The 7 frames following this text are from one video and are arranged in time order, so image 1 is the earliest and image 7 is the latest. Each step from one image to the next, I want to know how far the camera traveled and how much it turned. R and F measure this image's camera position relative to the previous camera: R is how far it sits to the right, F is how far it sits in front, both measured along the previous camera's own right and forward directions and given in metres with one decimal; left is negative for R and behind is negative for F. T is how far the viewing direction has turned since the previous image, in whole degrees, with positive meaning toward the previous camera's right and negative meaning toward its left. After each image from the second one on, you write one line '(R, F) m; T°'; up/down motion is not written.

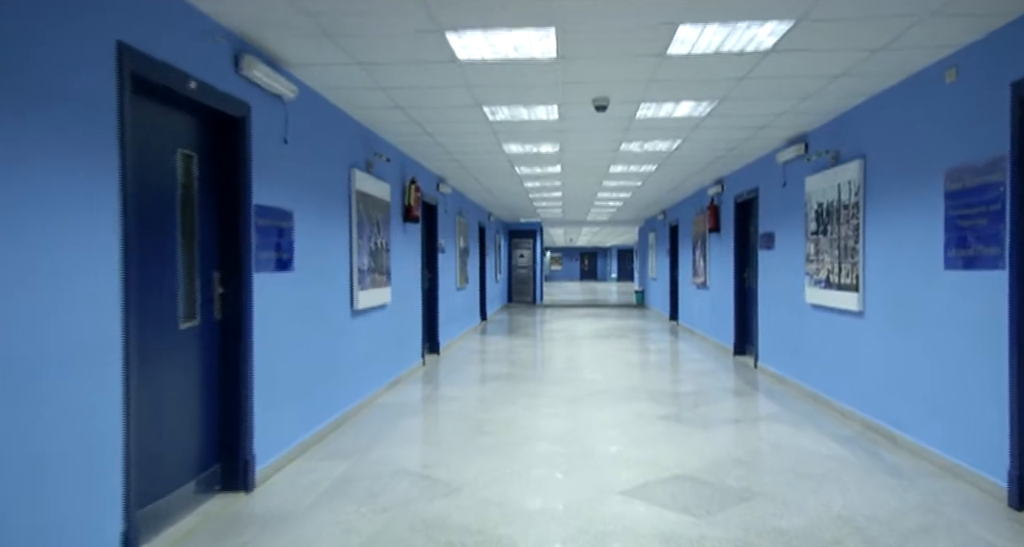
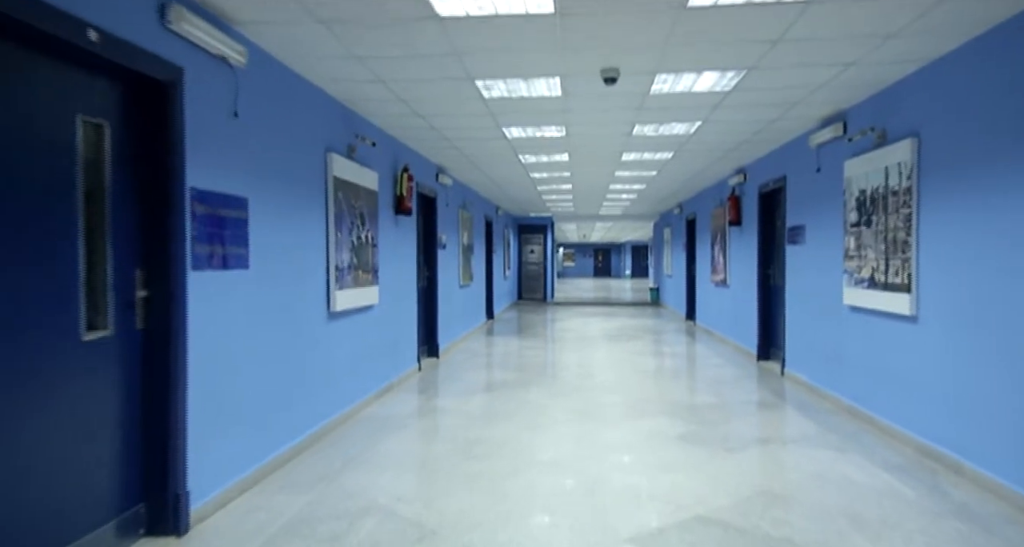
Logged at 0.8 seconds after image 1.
(+0.1, +0.6) m; -1°
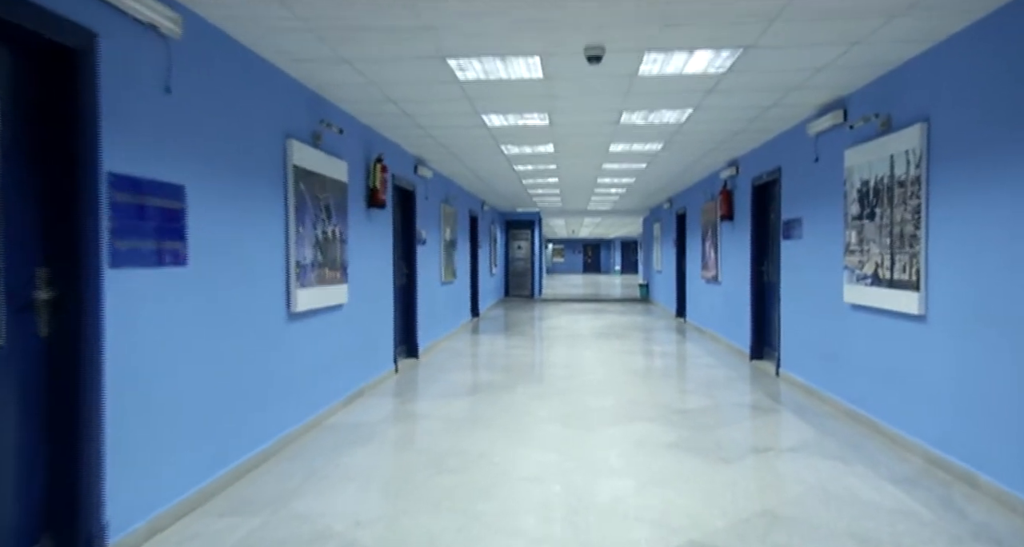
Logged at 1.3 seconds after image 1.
(+0.1, +0.4) m; +1°
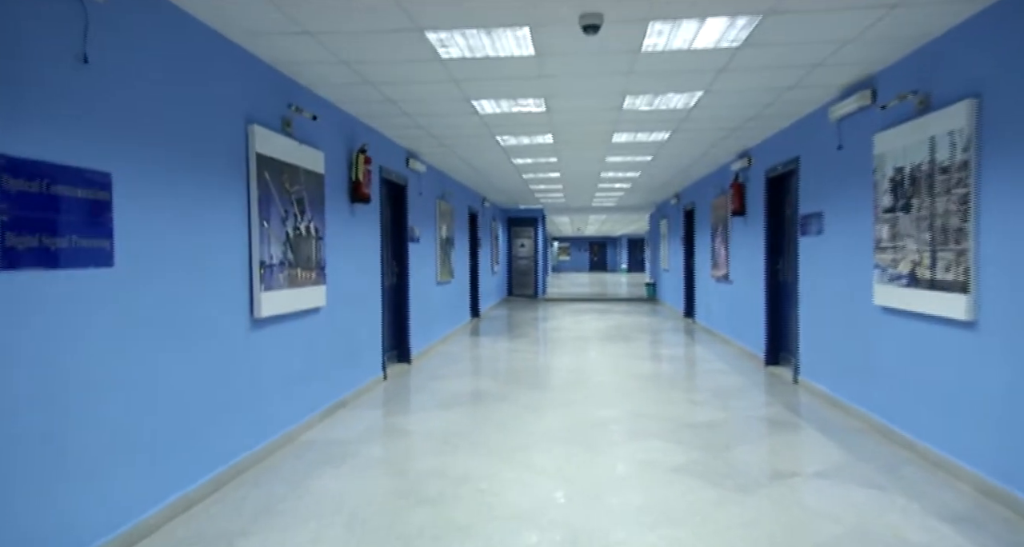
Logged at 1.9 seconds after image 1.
(+0.1, +0.5) m; -1°
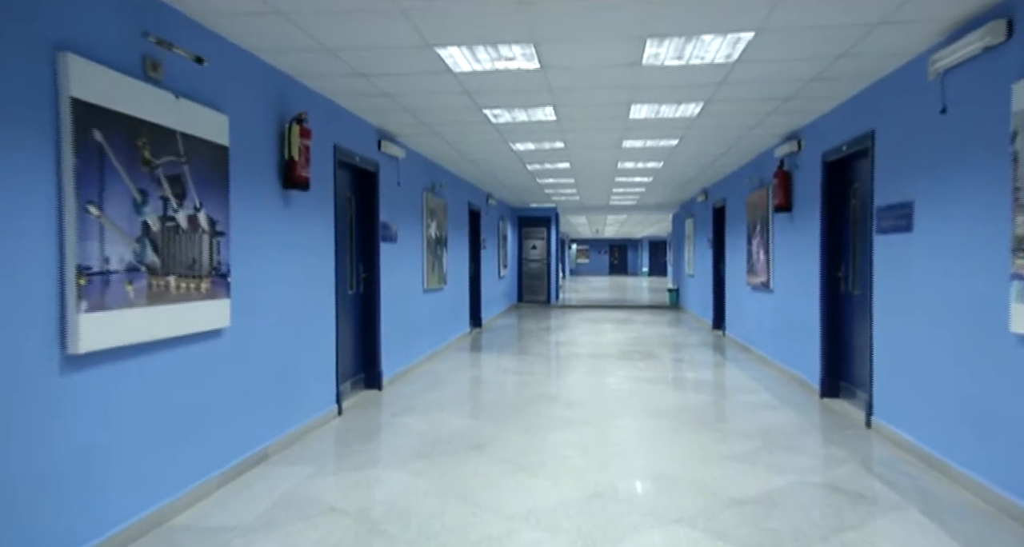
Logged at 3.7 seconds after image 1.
(+0.3, +1.4) m; -2°
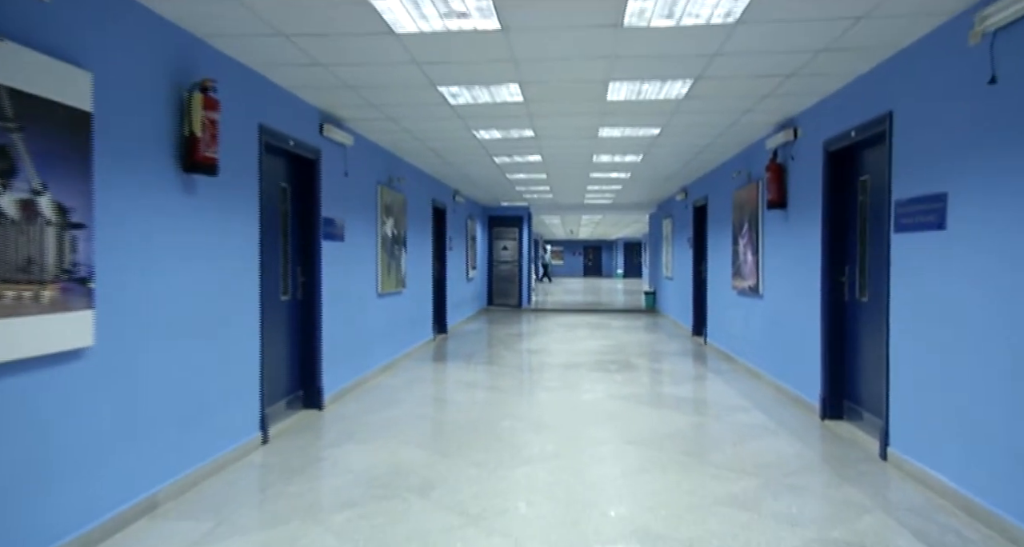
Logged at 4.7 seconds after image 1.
(+0.1, +0.8) m; +2°
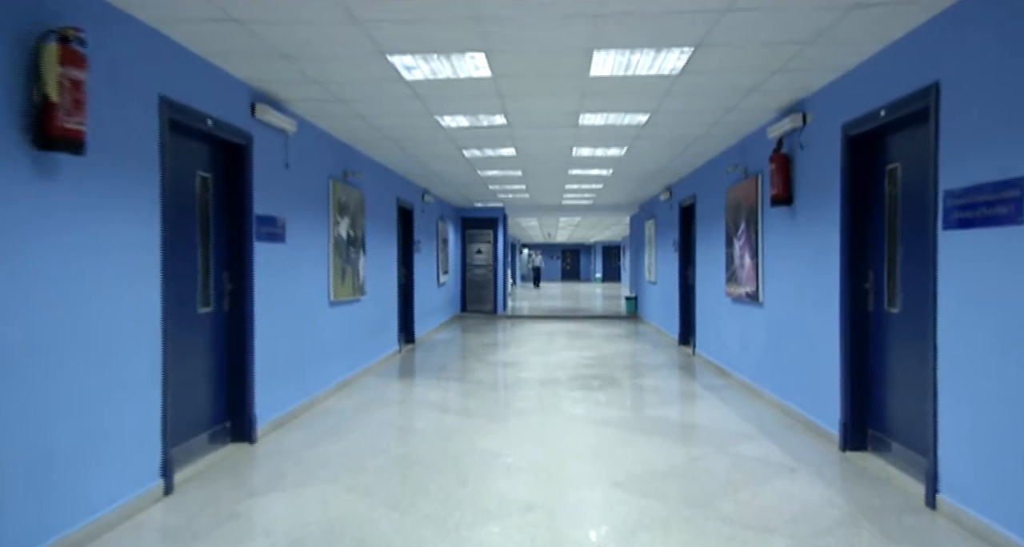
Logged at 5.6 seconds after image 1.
(+0.1, +0.8) m; +2°
